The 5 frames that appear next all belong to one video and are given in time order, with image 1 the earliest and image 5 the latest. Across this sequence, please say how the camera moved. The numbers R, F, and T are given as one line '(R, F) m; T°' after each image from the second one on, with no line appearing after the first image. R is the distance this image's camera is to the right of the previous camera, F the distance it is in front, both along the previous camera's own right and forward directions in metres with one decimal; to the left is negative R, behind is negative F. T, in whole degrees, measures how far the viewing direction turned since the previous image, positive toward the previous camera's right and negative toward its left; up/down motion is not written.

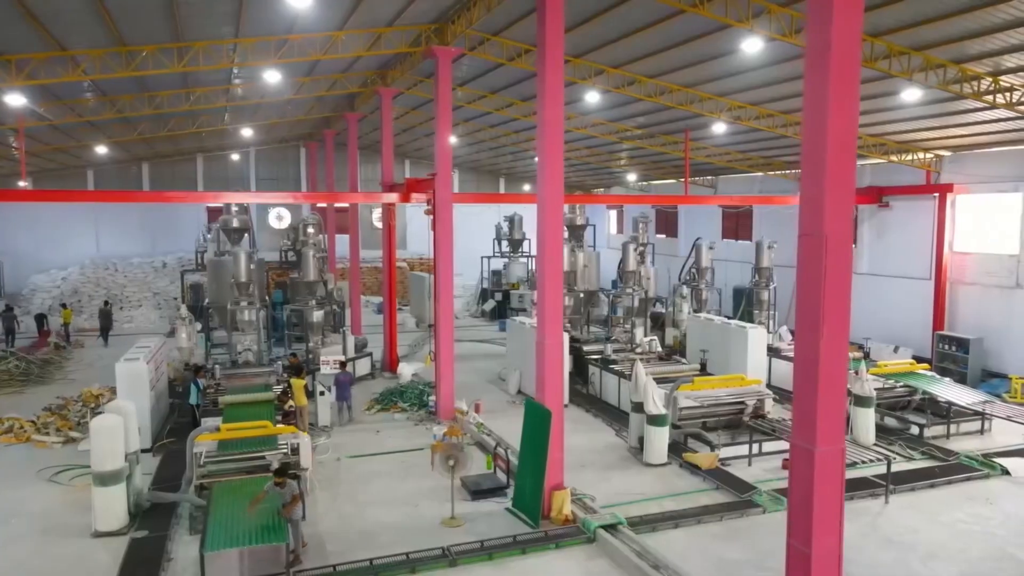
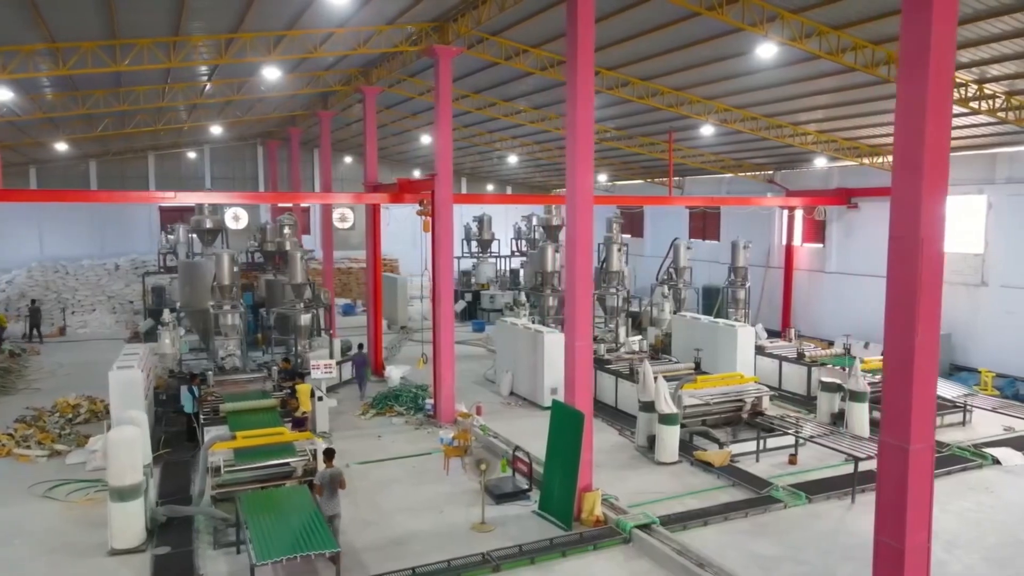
(-0.8, +0.1) m; +4°
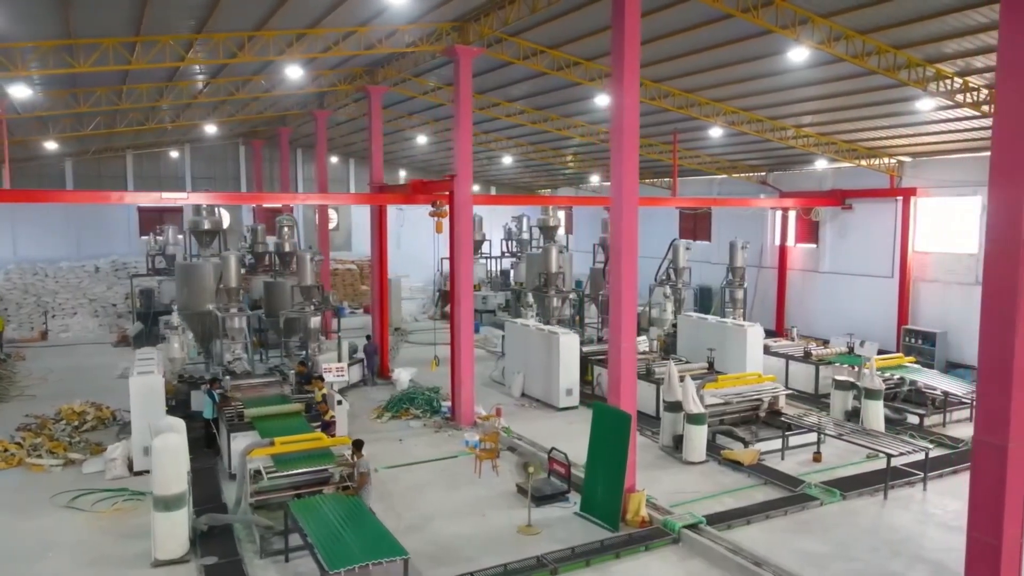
(-0.7, 0.0) m; +2°
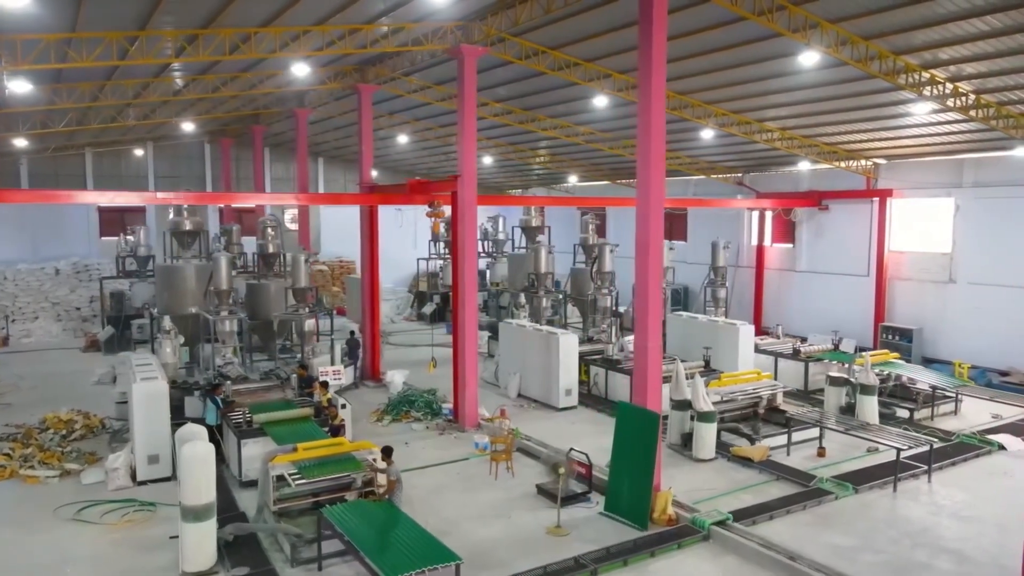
(-0.7, 0.0) m; +4°
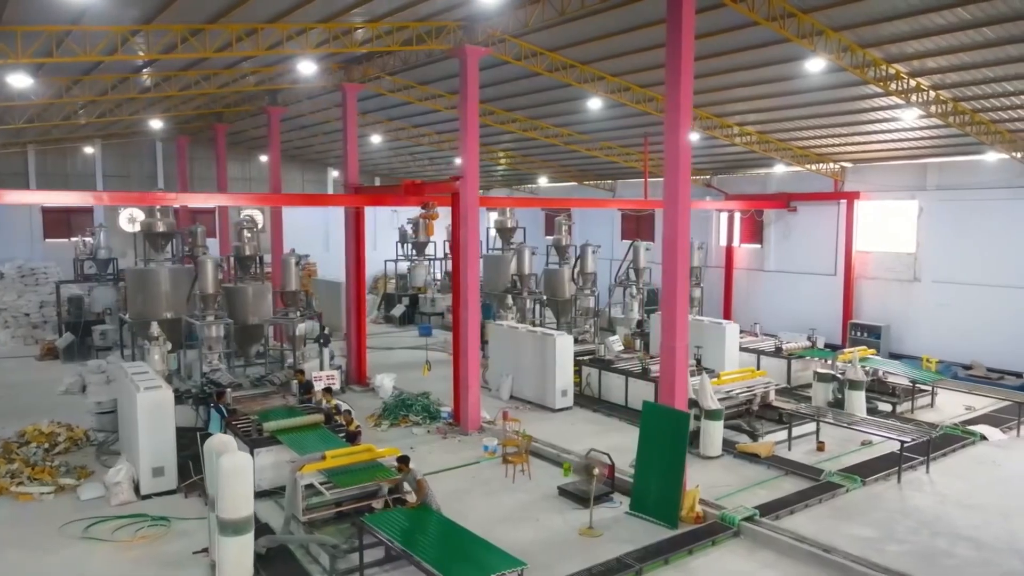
(-0.8, +0.1) m; +5°
